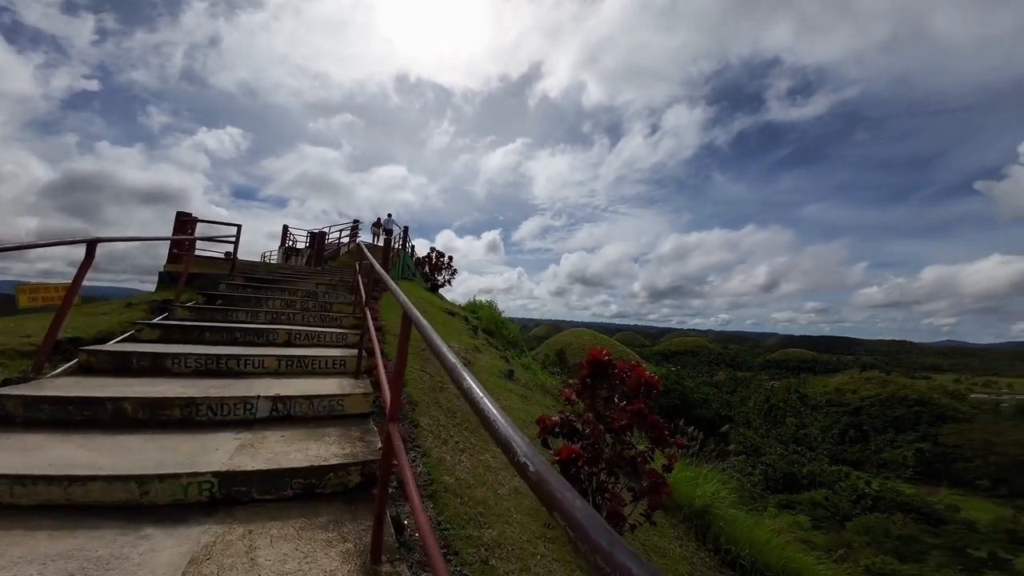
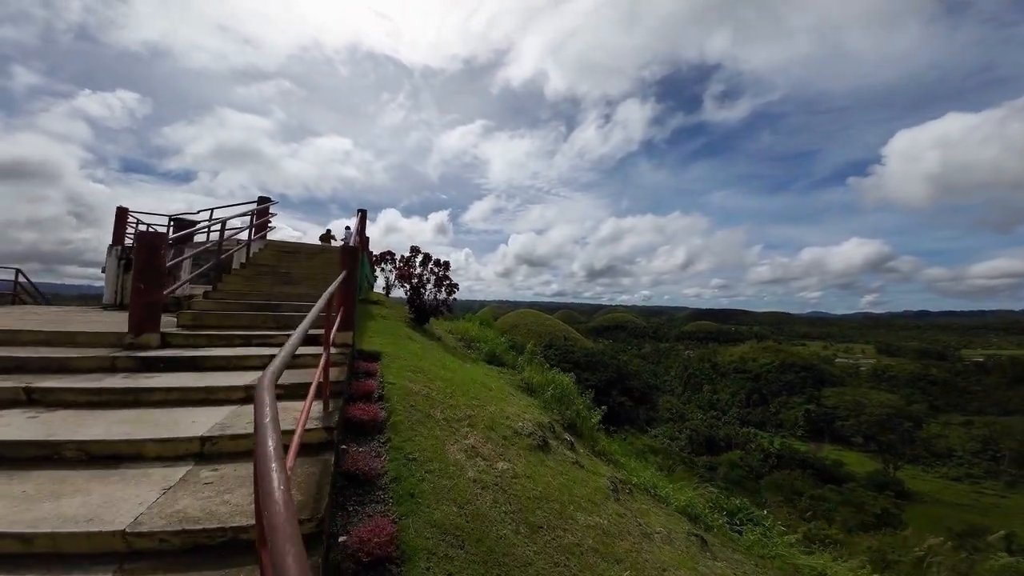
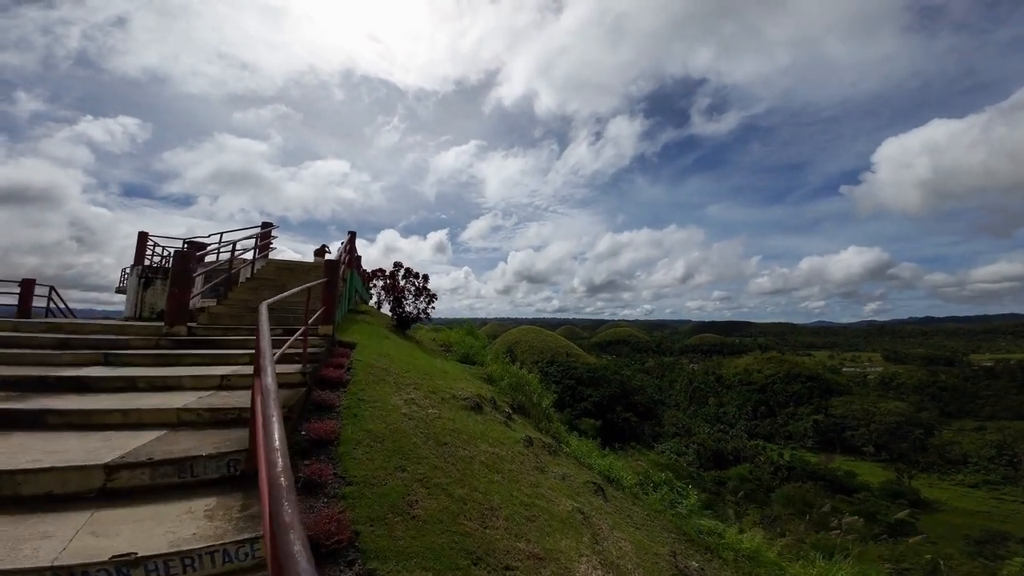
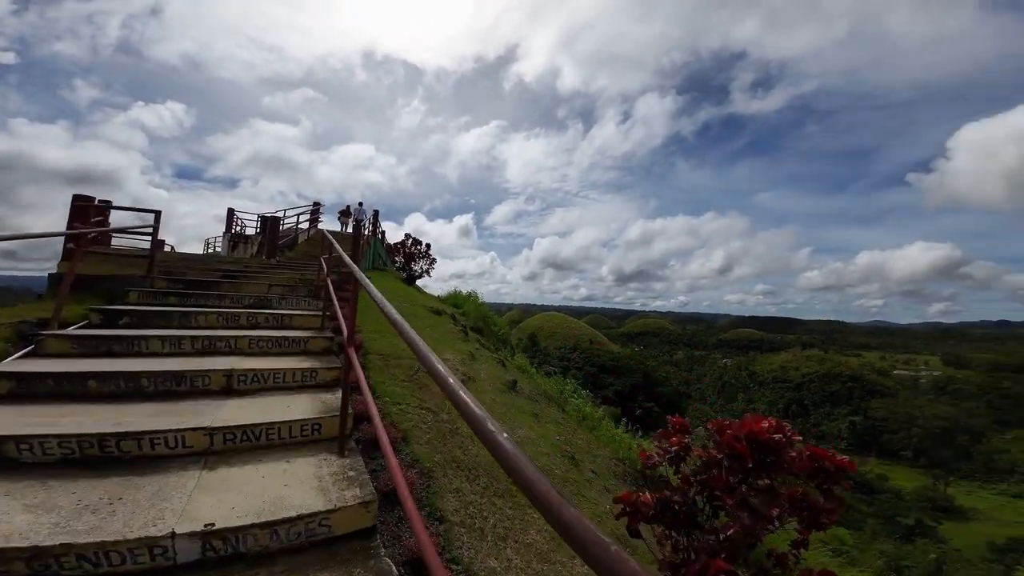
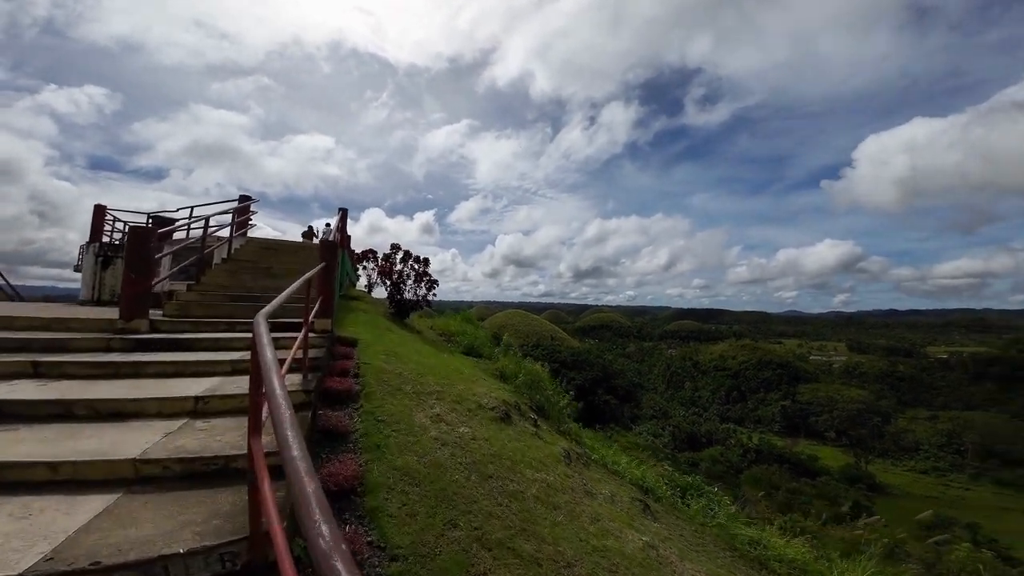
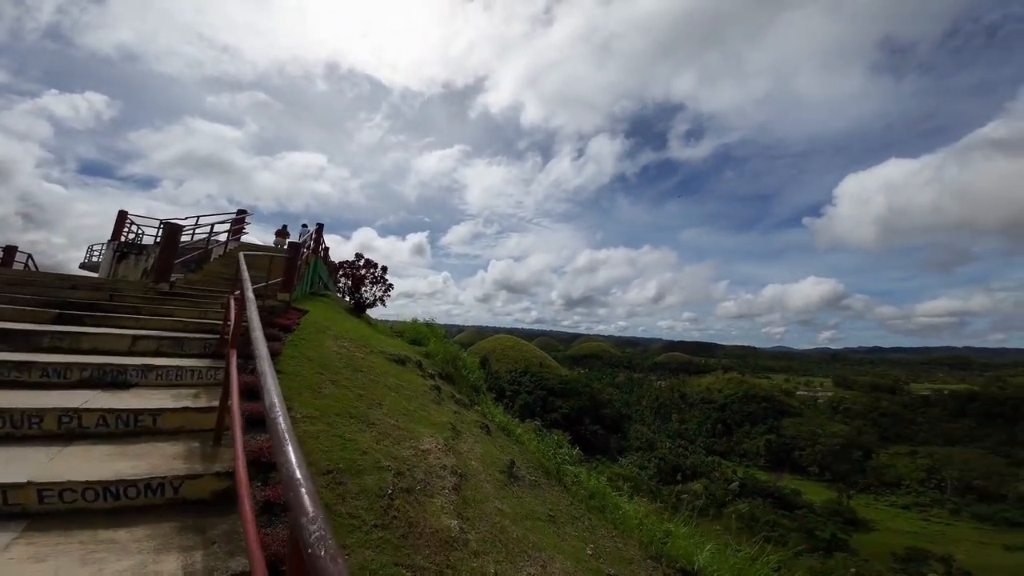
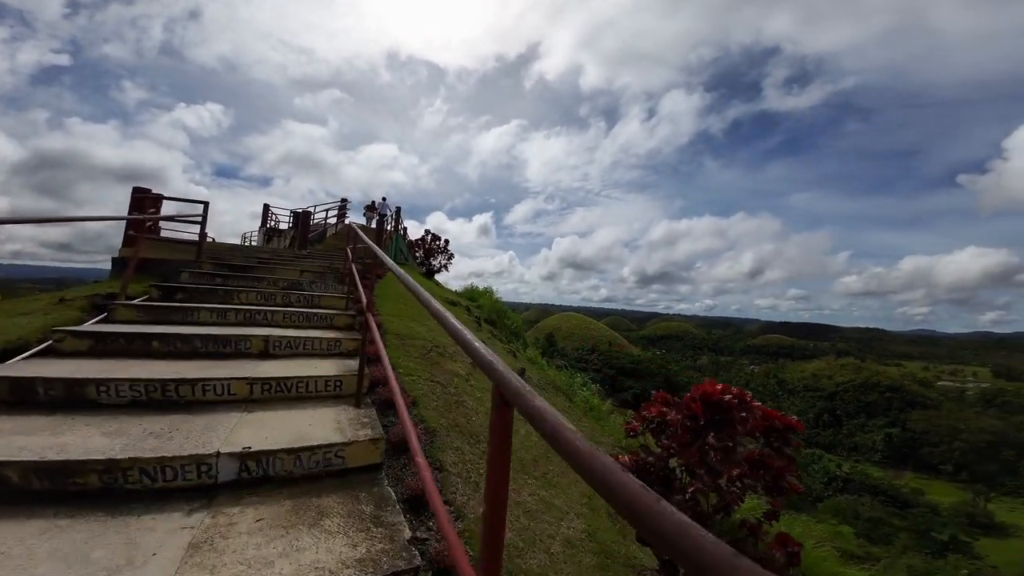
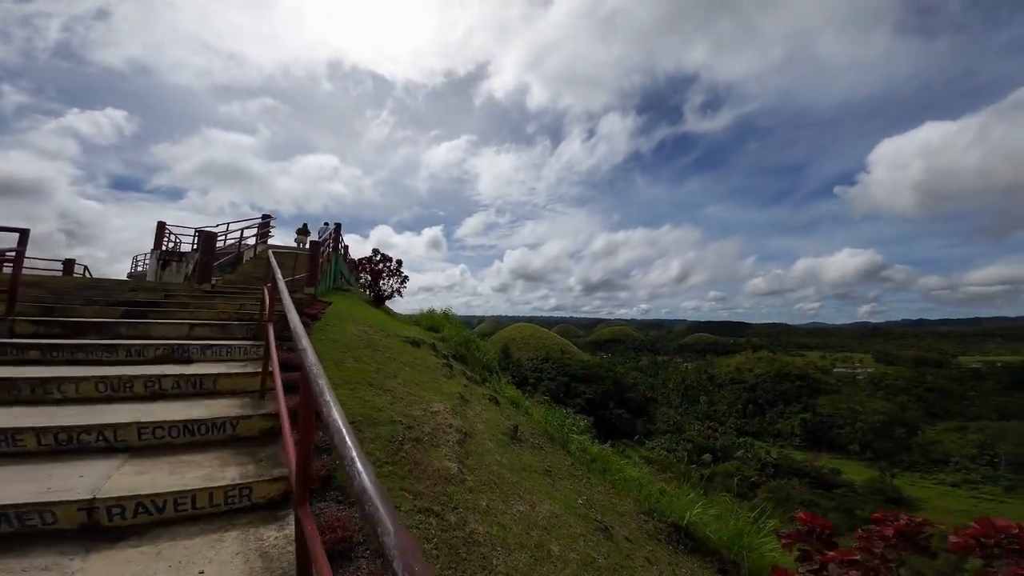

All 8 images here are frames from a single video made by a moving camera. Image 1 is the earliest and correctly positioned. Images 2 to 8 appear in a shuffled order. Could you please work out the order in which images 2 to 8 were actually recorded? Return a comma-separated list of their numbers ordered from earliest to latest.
7, 4, 8, 6, 3, 5, 2
